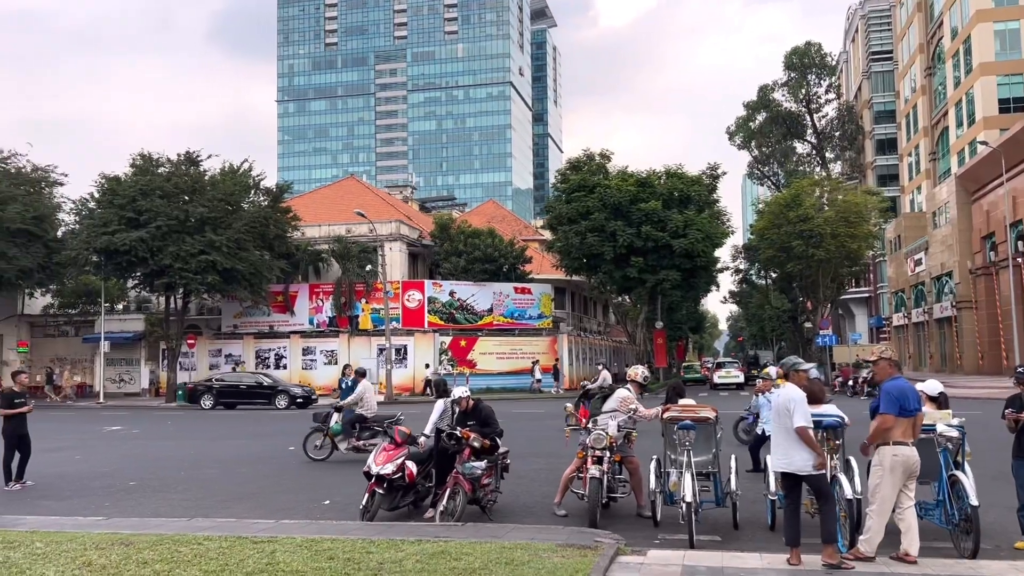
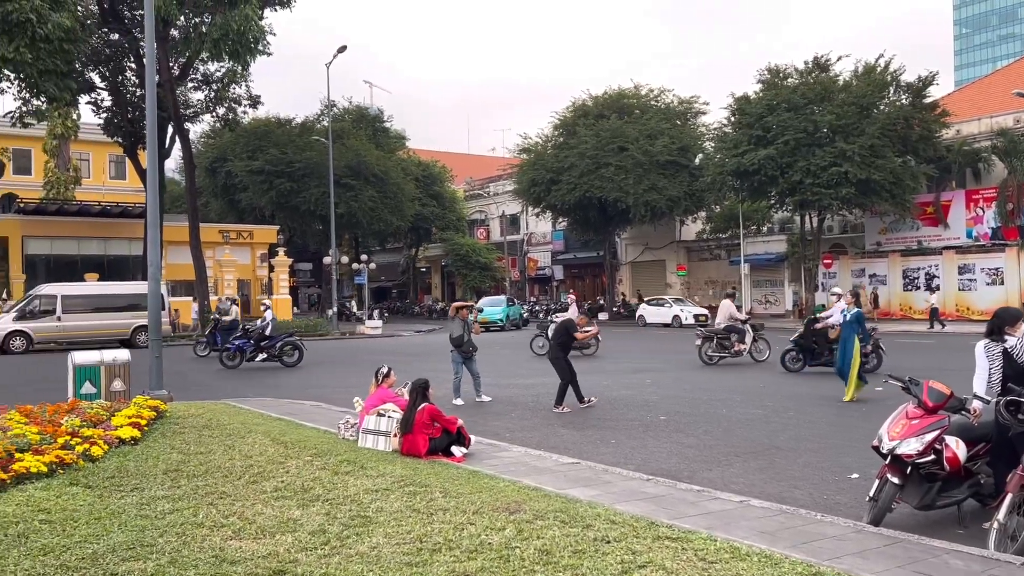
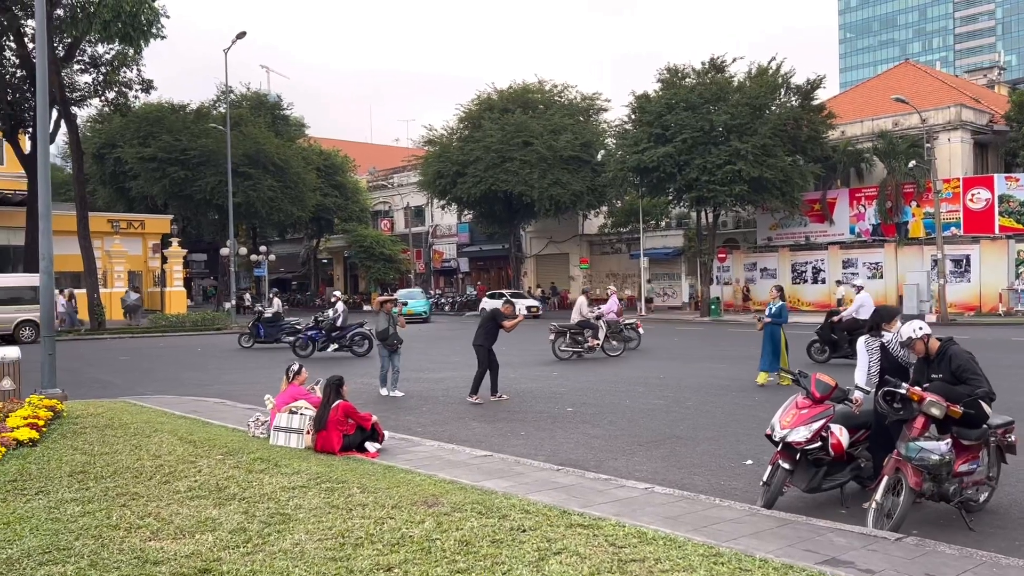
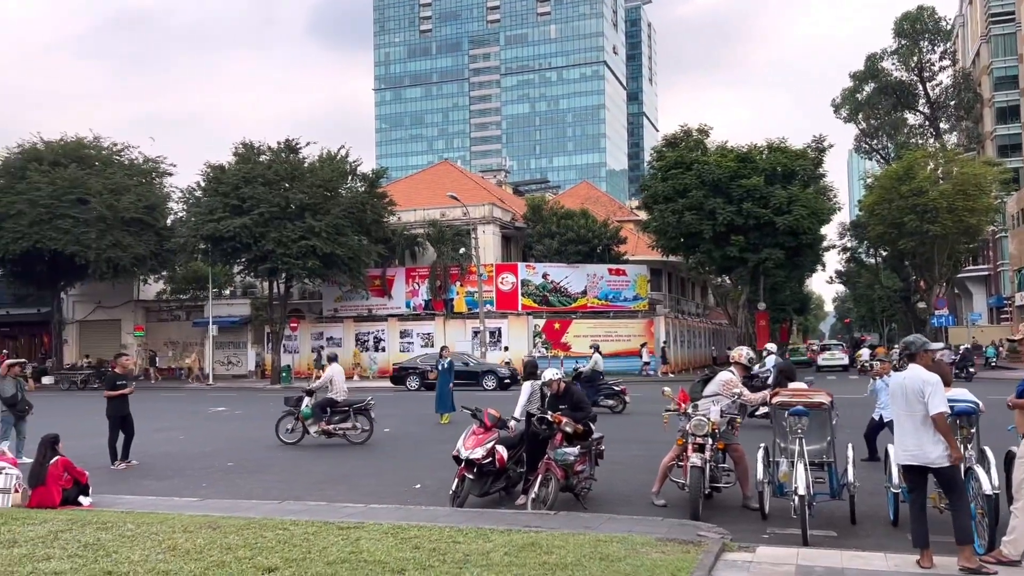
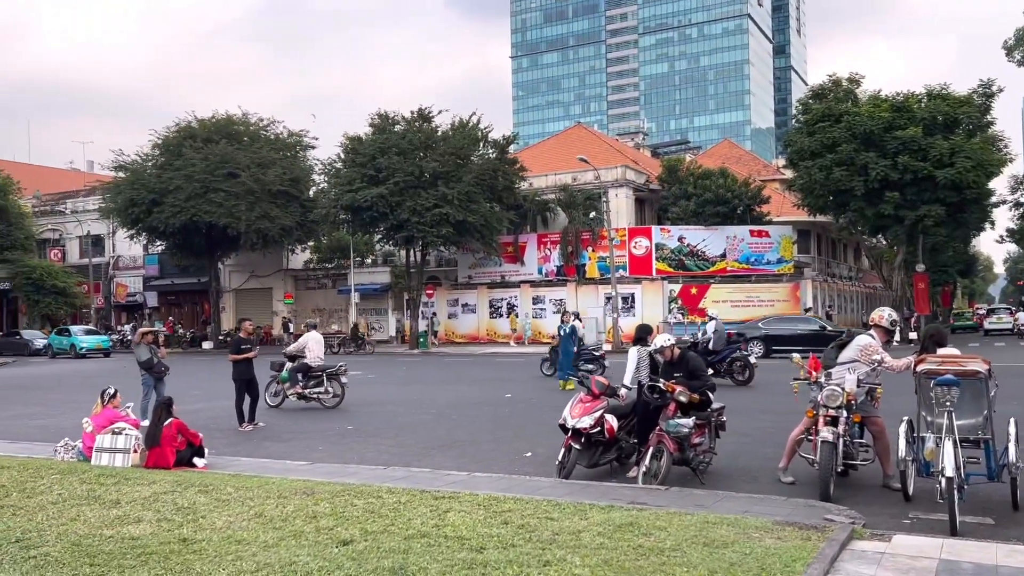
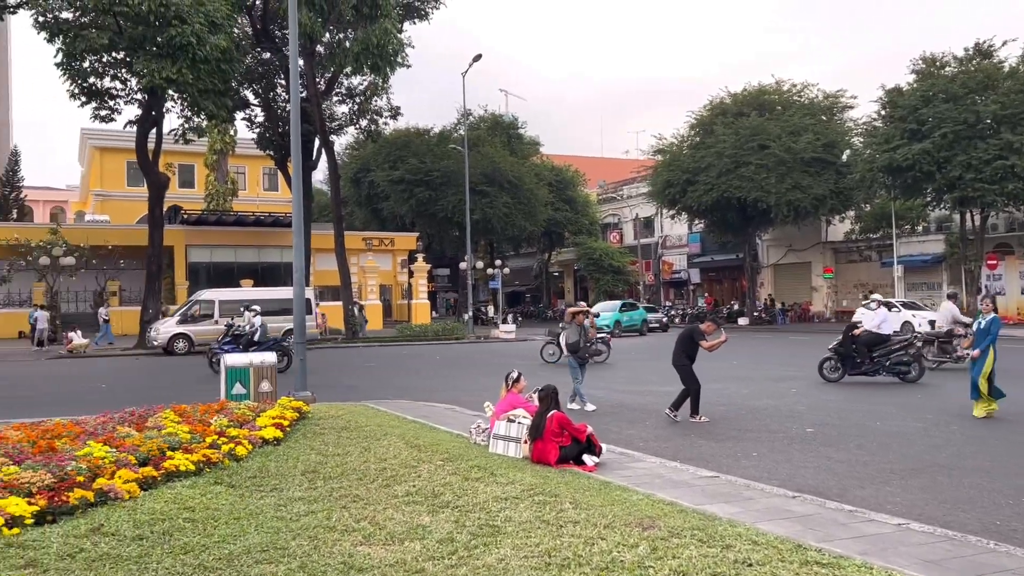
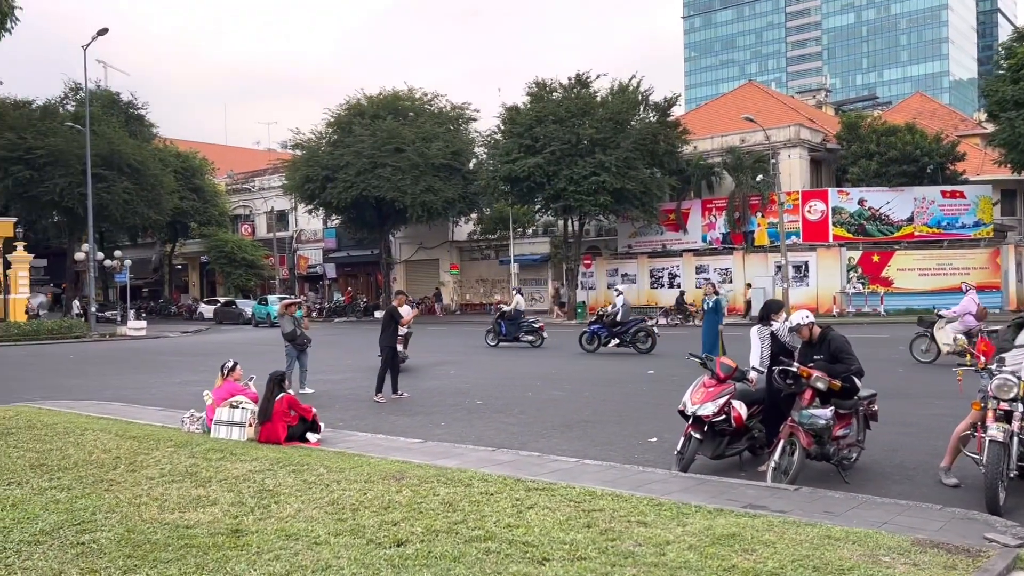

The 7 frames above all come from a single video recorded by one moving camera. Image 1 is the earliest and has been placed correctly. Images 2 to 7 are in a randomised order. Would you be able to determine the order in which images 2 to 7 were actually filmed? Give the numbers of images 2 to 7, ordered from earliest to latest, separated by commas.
4, 5, 7, 3, 2, 6
